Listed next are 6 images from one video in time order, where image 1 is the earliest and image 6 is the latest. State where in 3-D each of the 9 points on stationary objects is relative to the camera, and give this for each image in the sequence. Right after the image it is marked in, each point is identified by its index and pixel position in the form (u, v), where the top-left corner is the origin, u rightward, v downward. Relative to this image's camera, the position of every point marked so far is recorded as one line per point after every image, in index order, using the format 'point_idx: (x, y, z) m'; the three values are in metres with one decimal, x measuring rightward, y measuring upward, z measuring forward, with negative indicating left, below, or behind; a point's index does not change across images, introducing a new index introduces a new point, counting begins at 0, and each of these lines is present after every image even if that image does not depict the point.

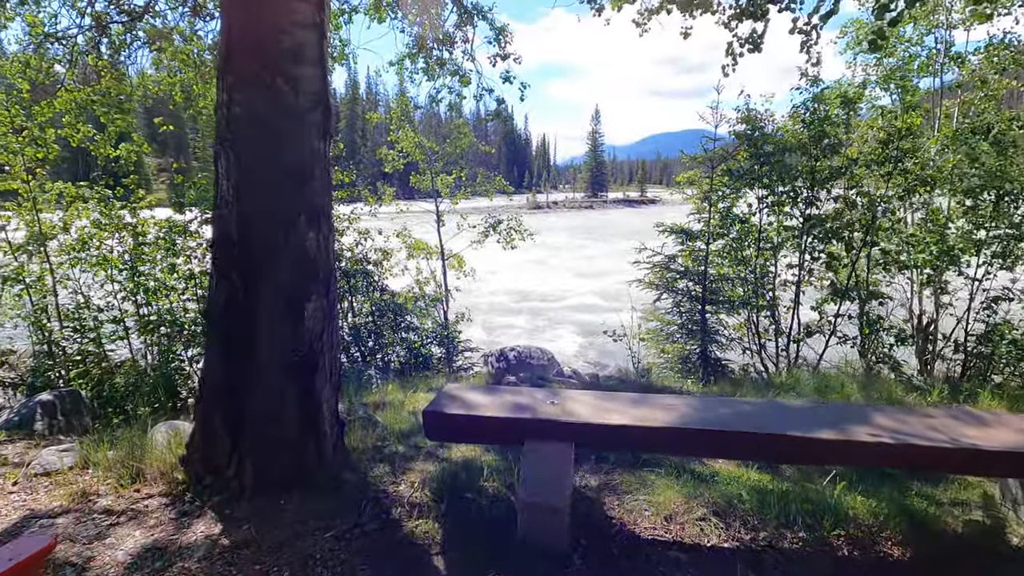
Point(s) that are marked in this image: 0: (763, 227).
0: (+3.0, +0.7, +6.5) m
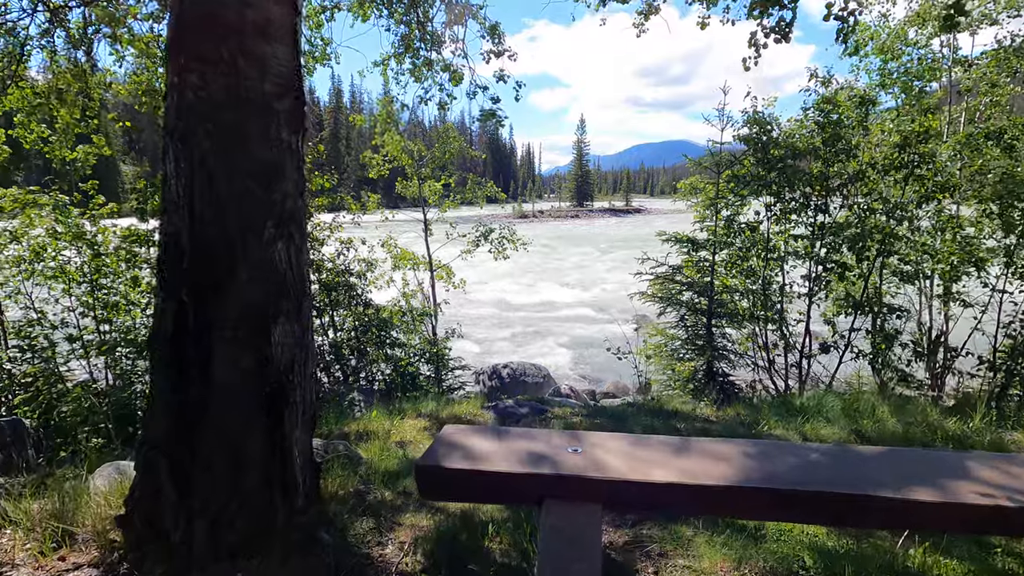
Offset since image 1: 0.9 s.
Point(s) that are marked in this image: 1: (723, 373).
0: (+2.9, +0.6, +6.2) m
1: (+2.5, -1.0, +6.2) m
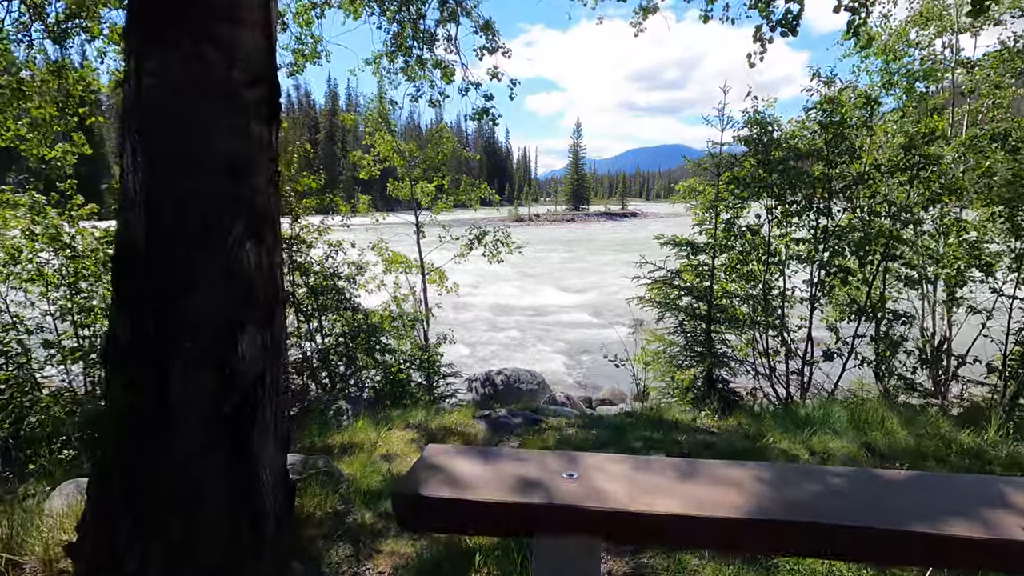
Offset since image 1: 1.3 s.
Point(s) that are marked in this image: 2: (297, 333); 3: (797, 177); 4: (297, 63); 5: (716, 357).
0: (+2.9, +0.5, +6.0) m
1: (+2.4, -1.0, +6.0) m
2: (-2.5, -0.5, +6.2) m
3: (+3.0, +1.2, +5.6) m
4: (-3.0, +3.2, +7.6) m
5: (+2.3, -0.8, +6.0) m
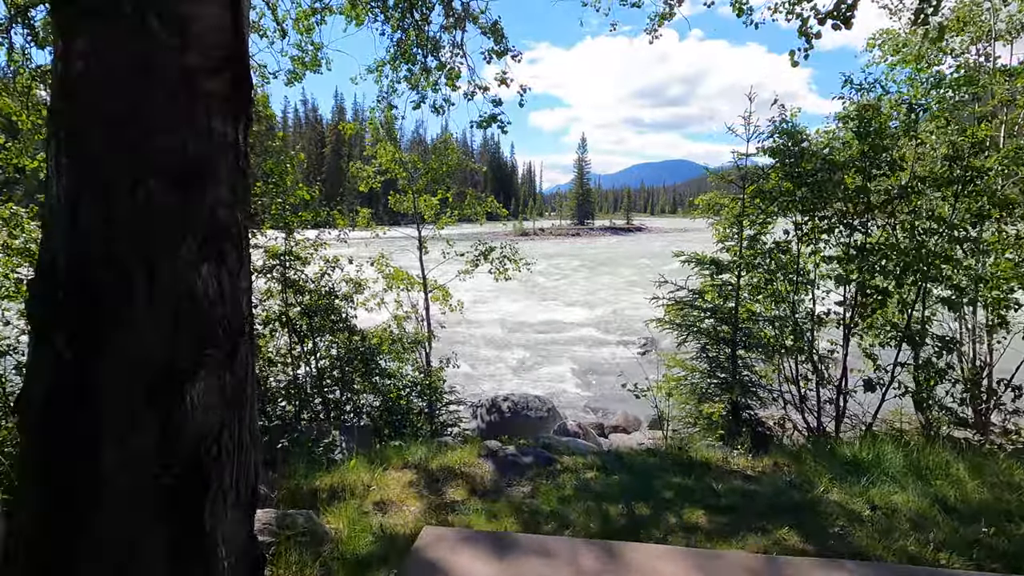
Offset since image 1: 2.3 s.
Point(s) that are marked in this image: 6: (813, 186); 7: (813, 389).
0: (+3.0, +0.3, +5.5) m
1: (+2.5, -1.3, +5.6) m
2: (-2.4, -0.7, +5.8) m
3: (+3.0, +0.9, +5.2) m
4: (-2.9, +2.9, +7.3) m
5: (+2.3, -1.0, +5.5) m
6: (+2.9, +1.0, +5.3) m
7: (+3.2, -1.1, +5.7) m
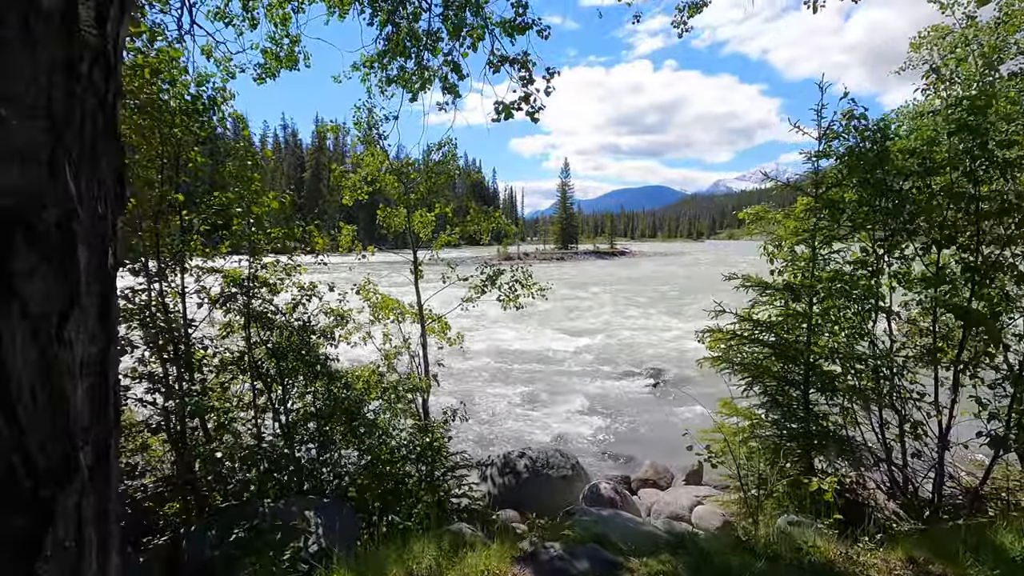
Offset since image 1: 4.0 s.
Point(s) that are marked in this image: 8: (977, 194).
0: (+3.1, +0.1, +4.6) m
1: (+2.7, -1.5, +4.5) m
2: (-2.2, -1.0, +4.6) m
3: (+3.2, +0.7, +4.2) m
4: (-2.8, +2.6, +6.2) m
5: (+2.5, -1.2, +4.4) m
6: (+3.1, +0.7, +4.3) m
7: (+3.4, -1.3, +4.7) m
8: (+3.6, +0.7, +4.2) m
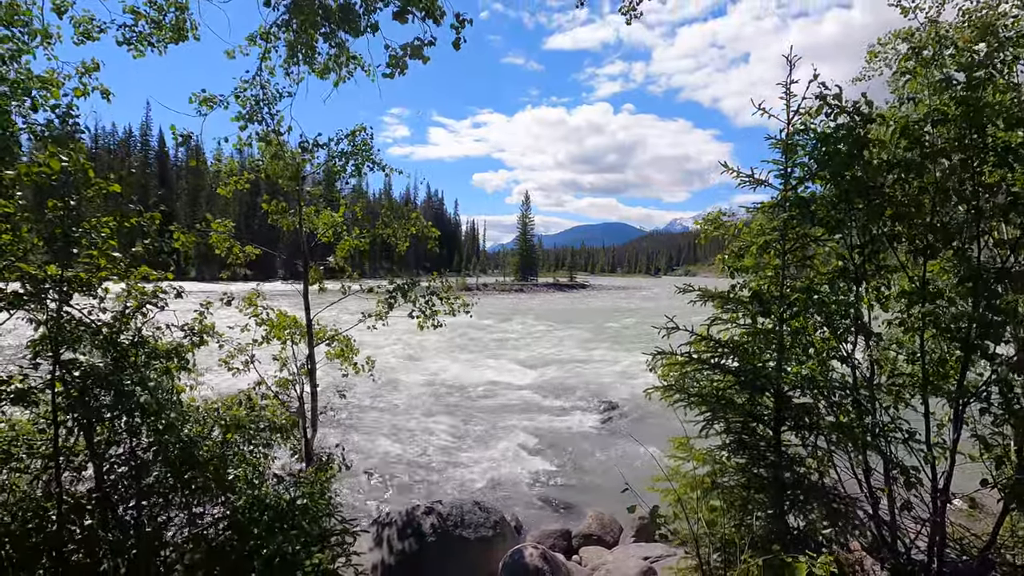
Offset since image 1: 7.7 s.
0: (+2.5, 0.0, +3.8) m
1: (+2.0, -1.6, +3.6) m
2: (-2.9, -1.0, +3.4) m
3: (+2.6, +0.6, +3.5) m
4: (-3.6, +2.4, +5.2) m
5: (+1.9, -1.3, +3.5) m
6: (+2.5, +0.7, +3.6) m
7: (+2.7, -1.5, +3.9) m
8: (+2.9, +0.6, +3.5) m
